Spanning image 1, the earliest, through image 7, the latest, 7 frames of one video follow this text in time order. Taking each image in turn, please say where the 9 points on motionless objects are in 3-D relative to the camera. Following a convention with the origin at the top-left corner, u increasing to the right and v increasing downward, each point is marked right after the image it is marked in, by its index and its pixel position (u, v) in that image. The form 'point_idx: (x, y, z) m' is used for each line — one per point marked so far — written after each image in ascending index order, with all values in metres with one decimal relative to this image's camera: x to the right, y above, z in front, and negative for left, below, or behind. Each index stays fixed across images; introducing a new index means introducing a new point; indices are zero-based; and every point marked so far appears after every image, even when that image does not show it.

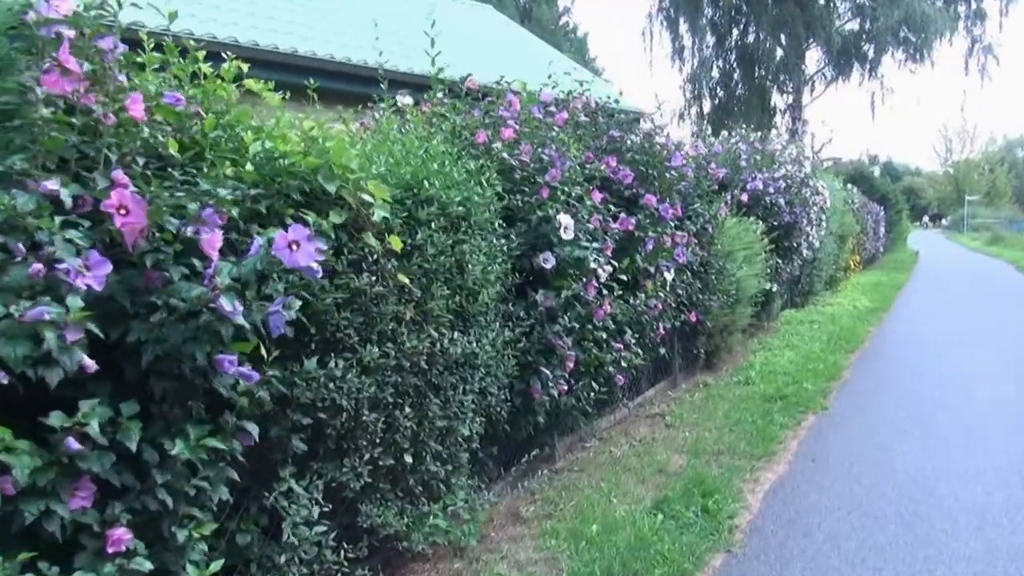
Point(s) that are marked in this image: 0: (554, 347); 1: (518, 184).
0: (+0.3, -0.4, +5.5) m
1: (0.0, +0.7, +5.5) m
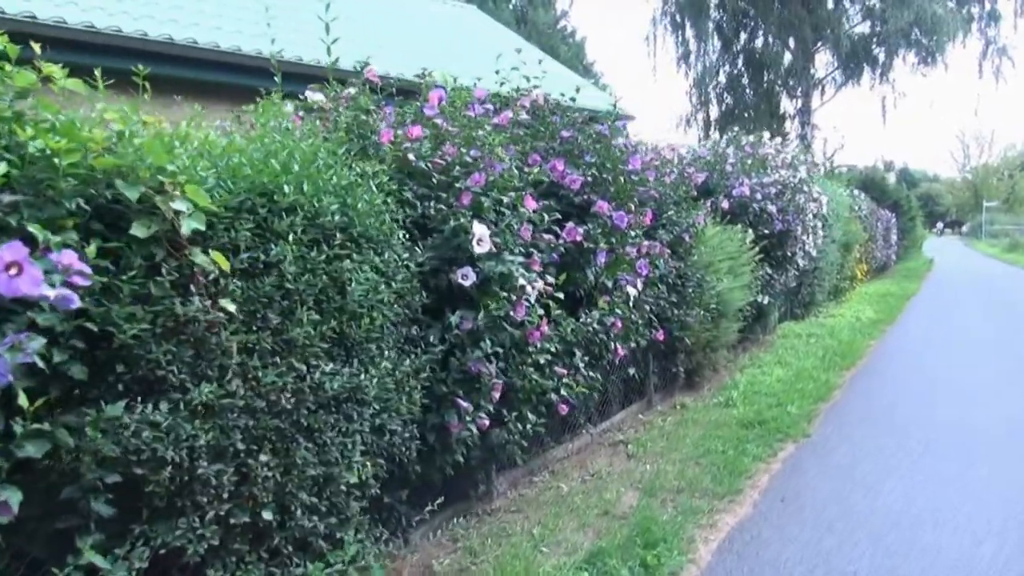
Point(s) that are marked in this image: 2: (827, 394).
0: (-0.2, -0.5, +4.8) m
1: (-0.5, +0.6, +4.8) m
2: (+3.7, -1.2, +9.4) m
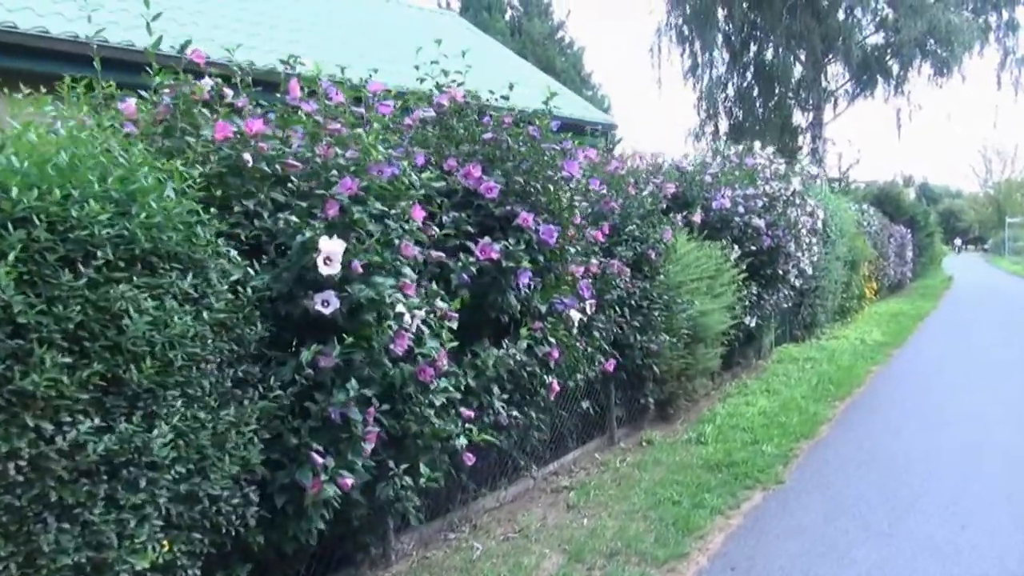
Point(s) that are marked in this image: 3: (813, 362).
0: (-0.9, -0.7, +4.0) m
1: (-1.1, +0.4, +4.0) m
2: (+3.2, -1.5, +8.4) m
3: (+4.8, -1.2, +12.7) m
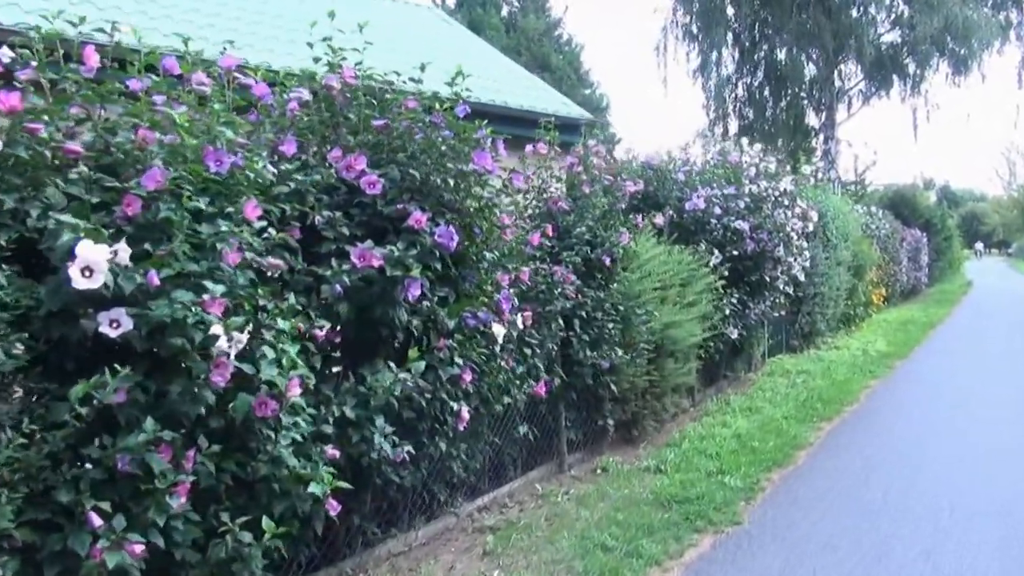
0: (-1.5, -0.7, +3.2) m
1: (-1.7, +0.4, +3.2) m
2: (+2.6, -1.6, +7.6) m
3: (+4.3, -1.3, +11.8) m
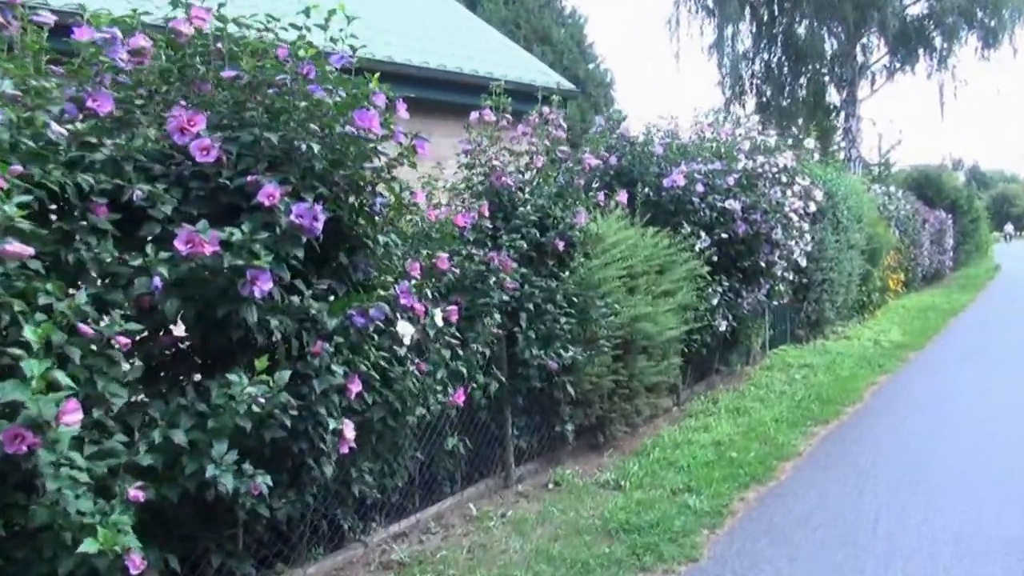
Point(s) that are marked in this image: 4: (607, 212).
0: (-2.1, -0.7, +2.3) m
1: (-2.3, +0.4, +2.3) m
2: (+2.1, -1.5, +6.6) m
3: (+4.0, -1.1, +10.8) m
4: (+1.0, +0.7, +7.4) m
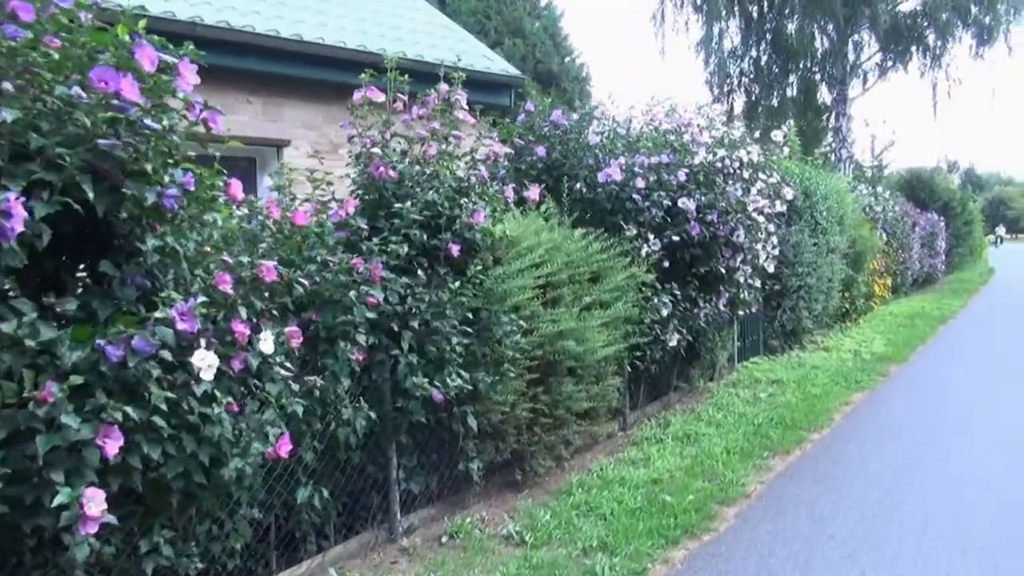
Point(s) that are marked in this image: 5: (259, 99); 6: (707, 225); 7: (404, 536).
0: (-2.8, -0.8, +1.3) m
1: (-3.1, +0.3, +1.3) m
2: (+1.4, -1.6, +5.5) m
3: (+3.2, -1.2, +9.7) m
4: (+0.2, +0.6, +6.4) m
5: (-2.5, +1.9, +8.0) m
6: (+2.0, +0.7, +8.2) m
7: (-0.7, -1.6, +5.3) m
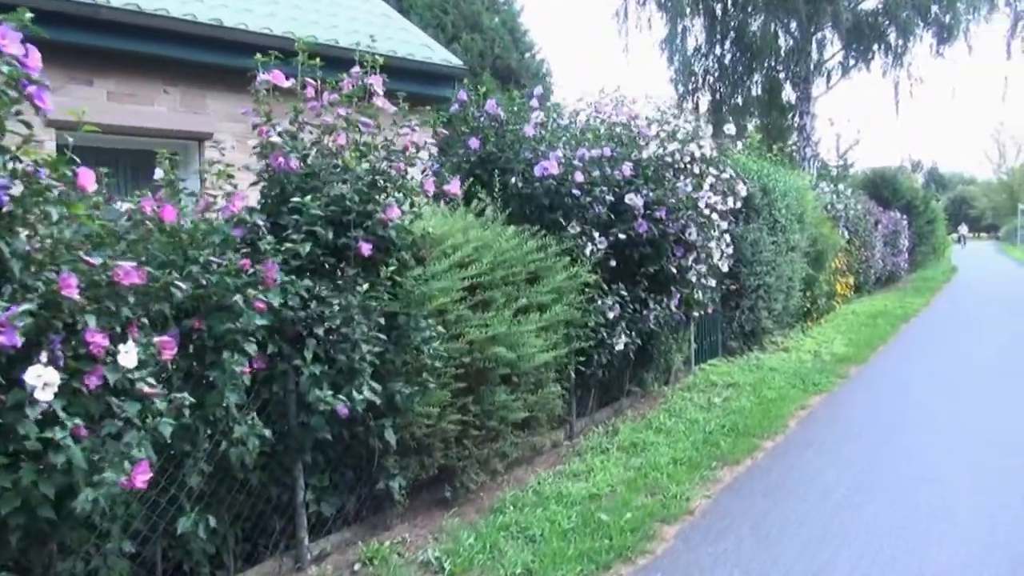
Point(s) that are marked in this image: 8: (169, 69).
0: (-3.2, -0.8, +0.7) m
1: (-3.4, +0.3, +0.7) m
2: (+0.9, -1.6, +5.1) m
3: (+2.6, -1.2, +9.4) m
4: (-0.3, +0.6, +6.0) m
5: (-3.1, +1.9, +7.5) m
6: (+1.4, +0.7, +7.8) m
7: (-1.2, -1.7, +4.8) m
8: (-3.2, +2.0, +7.4) m
